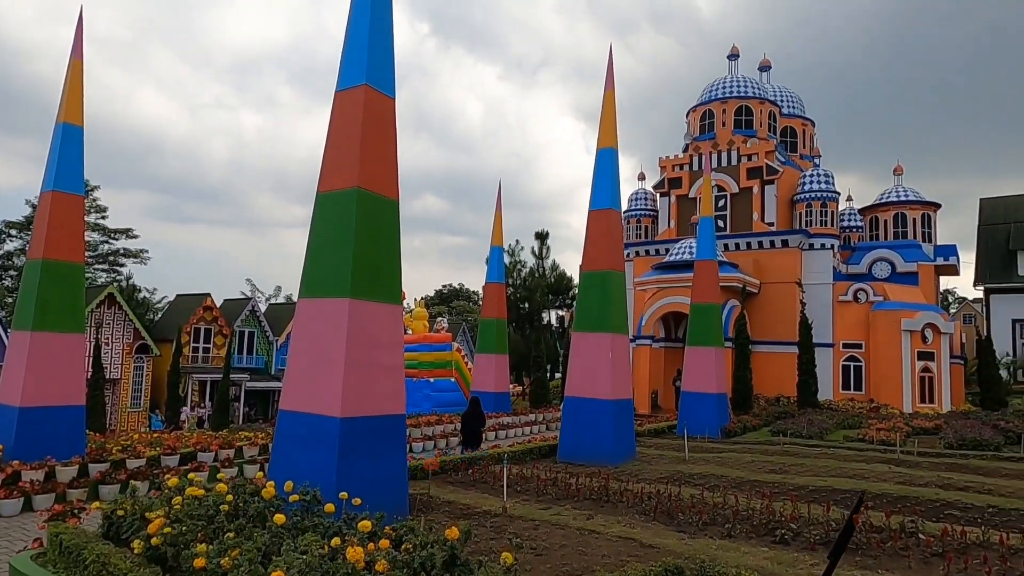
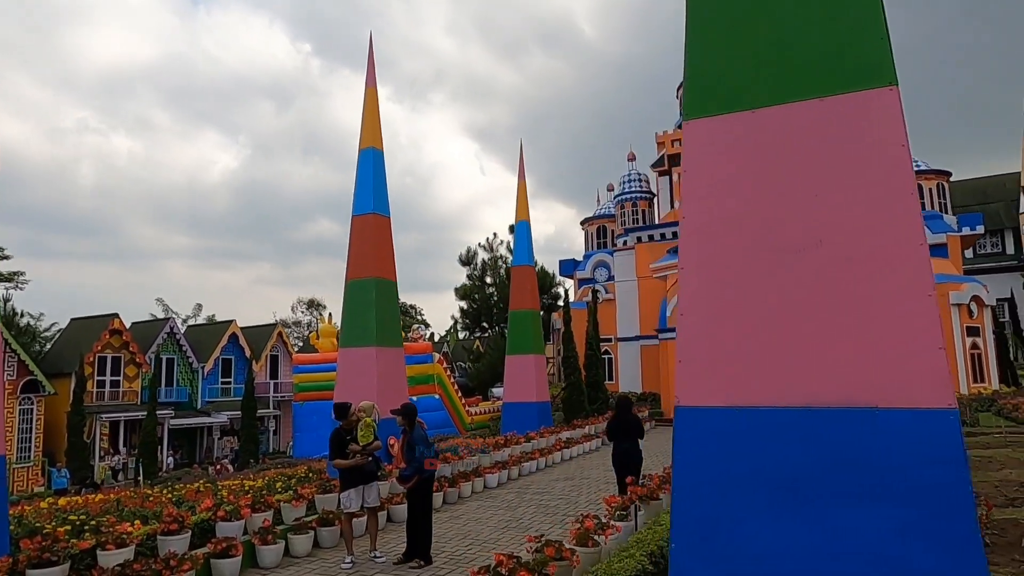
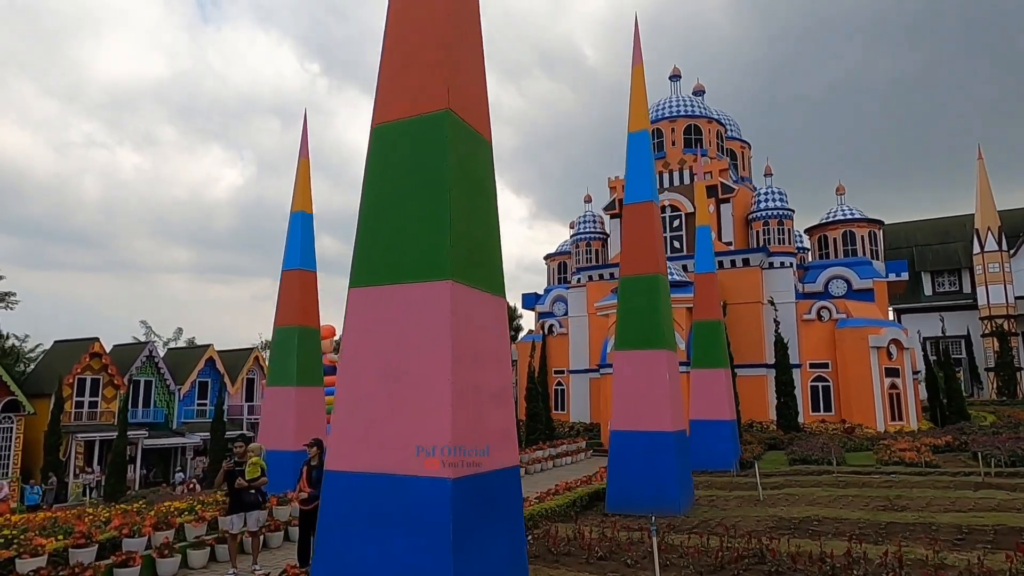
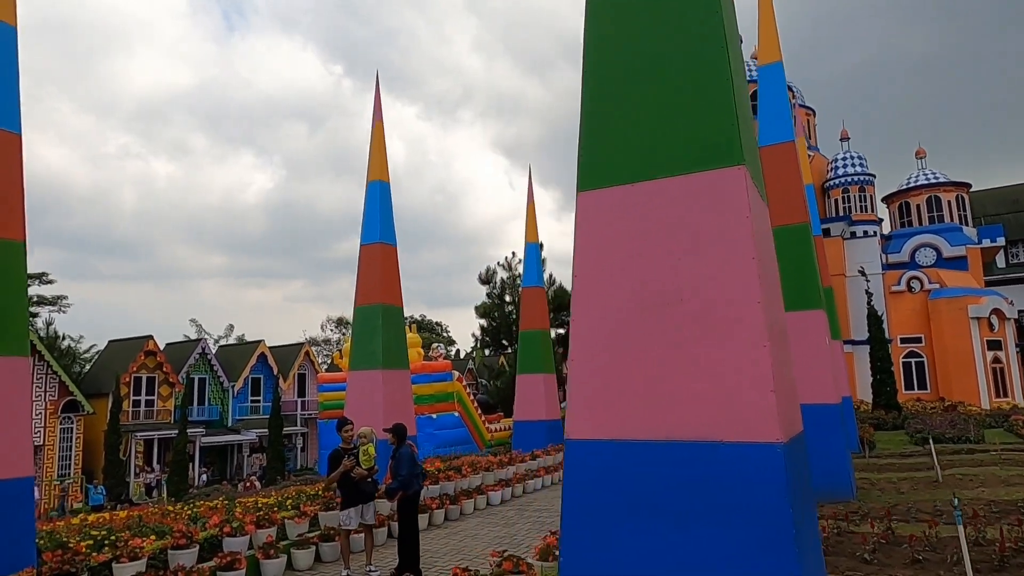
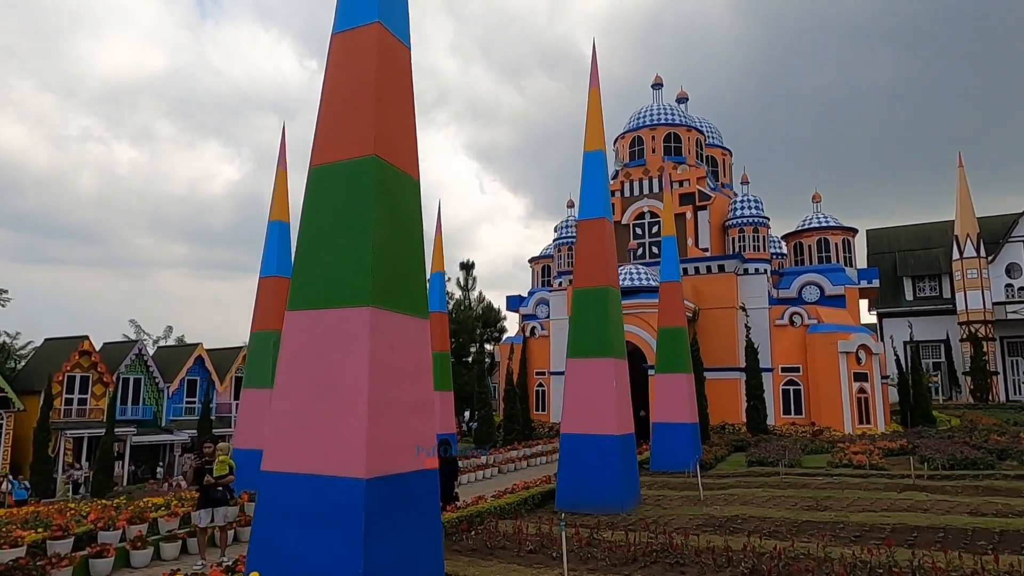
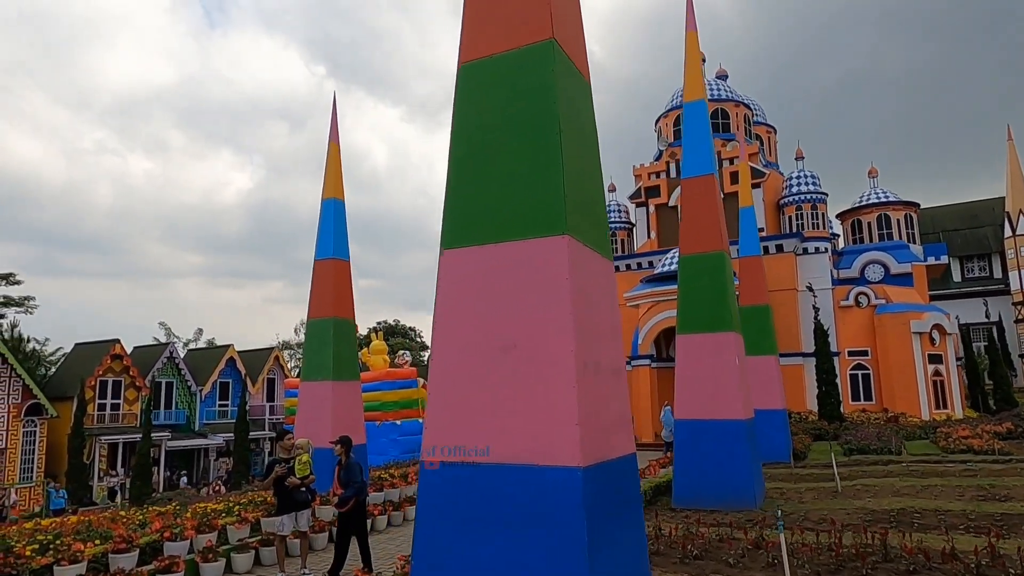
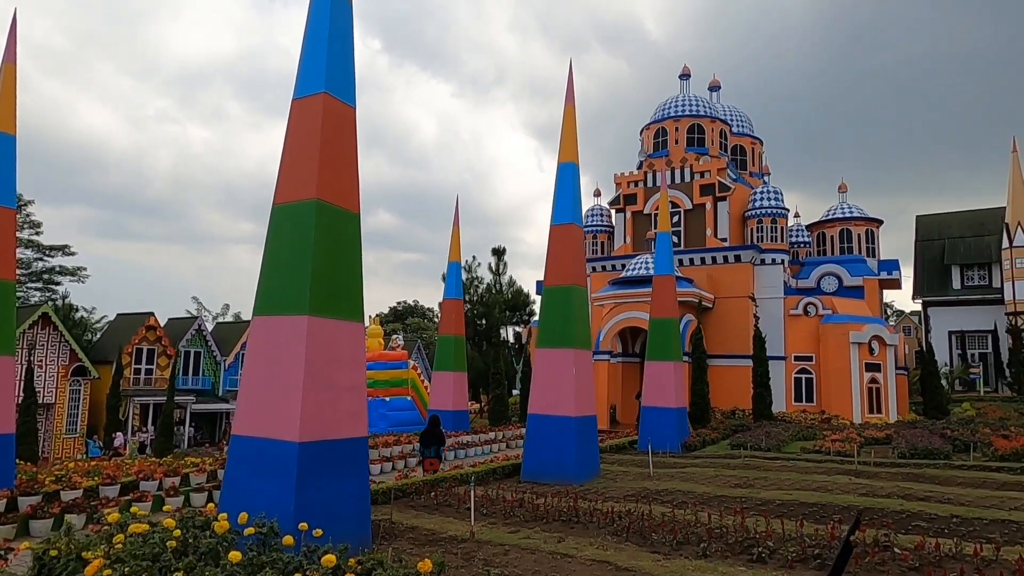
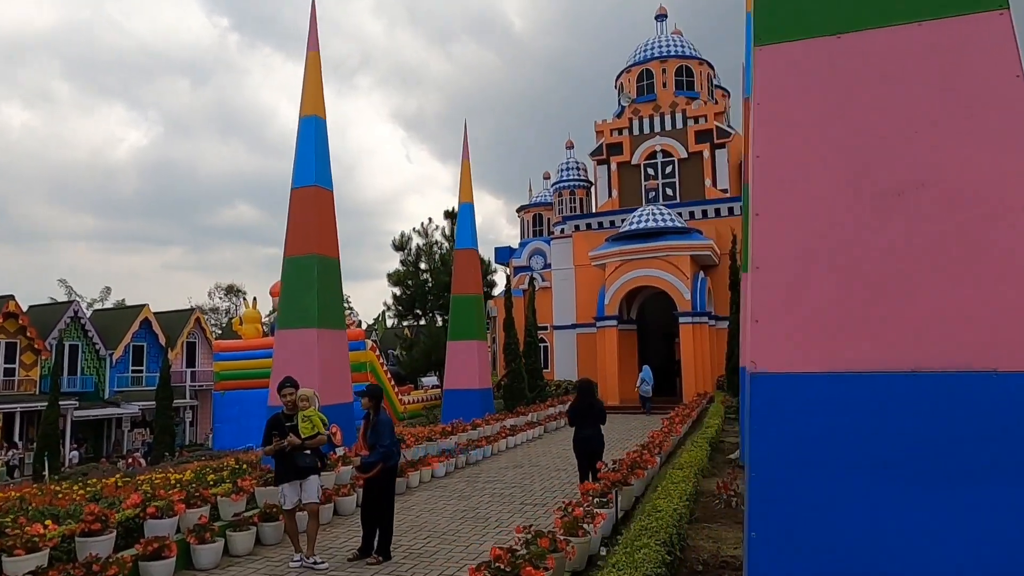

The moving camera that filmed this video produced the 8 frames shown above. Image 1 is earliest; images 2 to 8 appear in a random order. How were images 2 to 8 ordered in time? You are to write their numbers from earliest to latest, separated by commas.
7, 5, 3, 6, 4, 2, 8
